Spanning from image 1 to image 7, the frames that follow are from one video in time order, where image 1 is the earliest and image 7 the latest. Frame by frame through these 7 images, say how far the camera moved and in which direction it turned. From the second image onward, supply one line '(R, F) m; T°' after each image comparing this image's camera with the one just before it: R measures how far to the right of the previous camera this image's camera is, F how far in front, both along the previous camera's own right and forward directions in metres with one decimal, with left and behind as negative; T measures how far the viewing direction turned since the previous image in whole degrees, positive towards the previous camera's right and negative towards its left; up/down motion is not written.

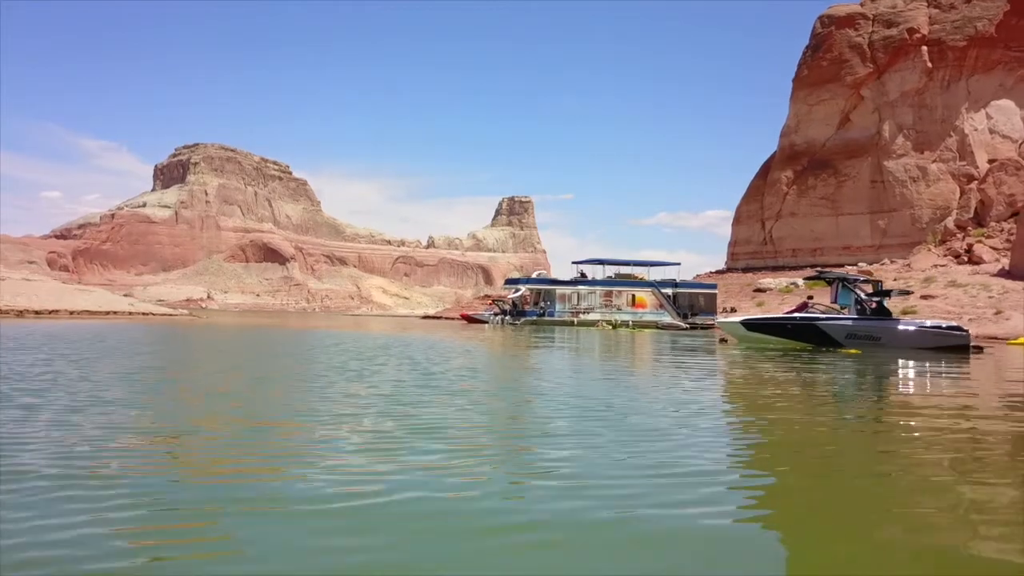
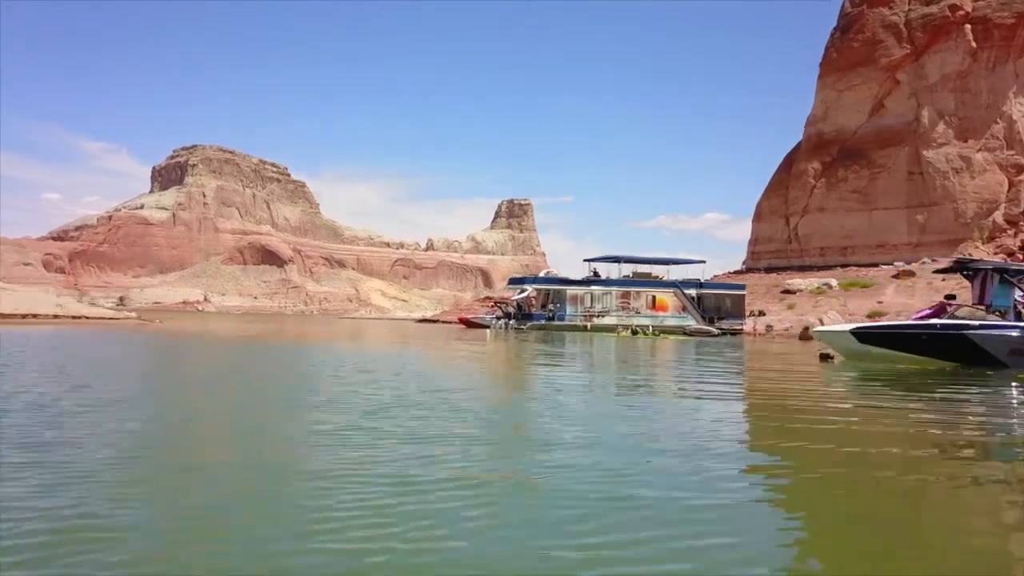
(-0.3, +4.3) m; 0°
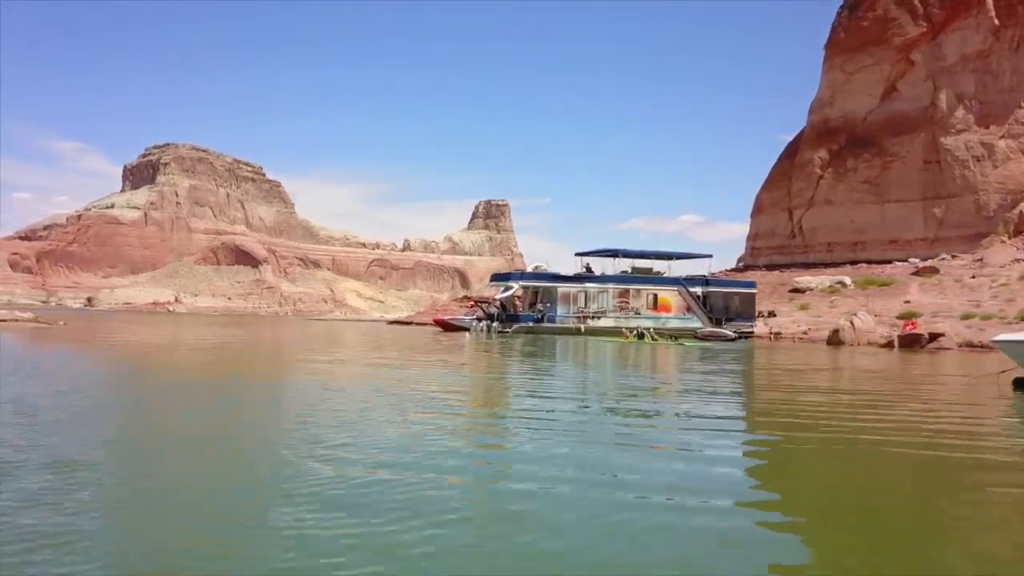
(-0.2, +4.3) m; +2°
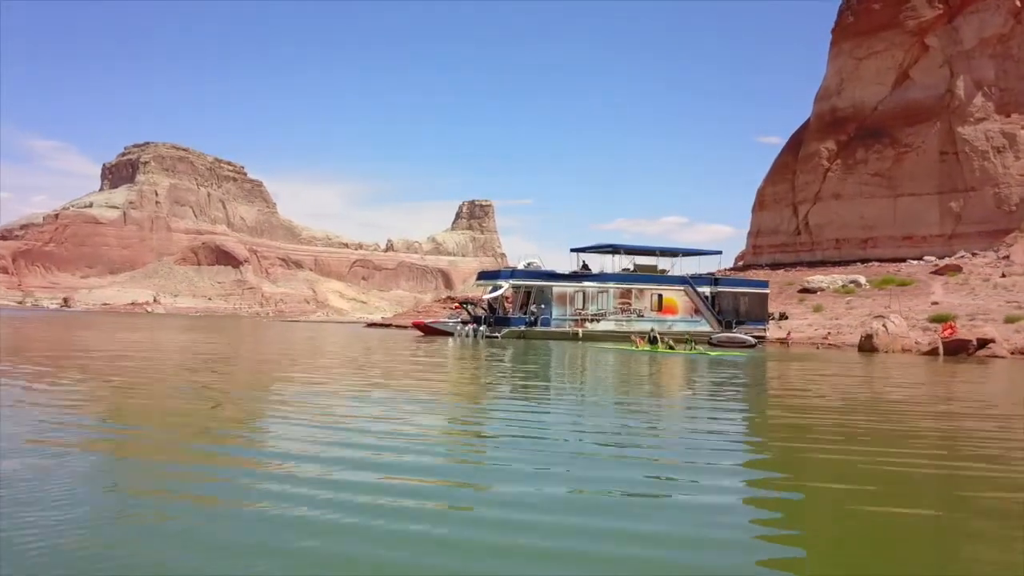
(-0.2, +3.2) m; +1°
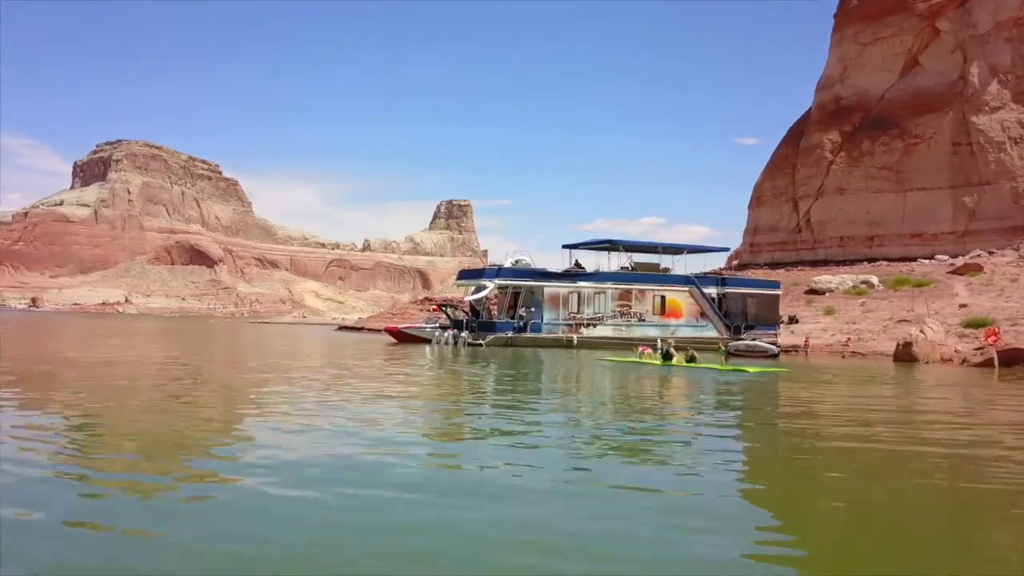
(-0.2, +3.1) m; +2°
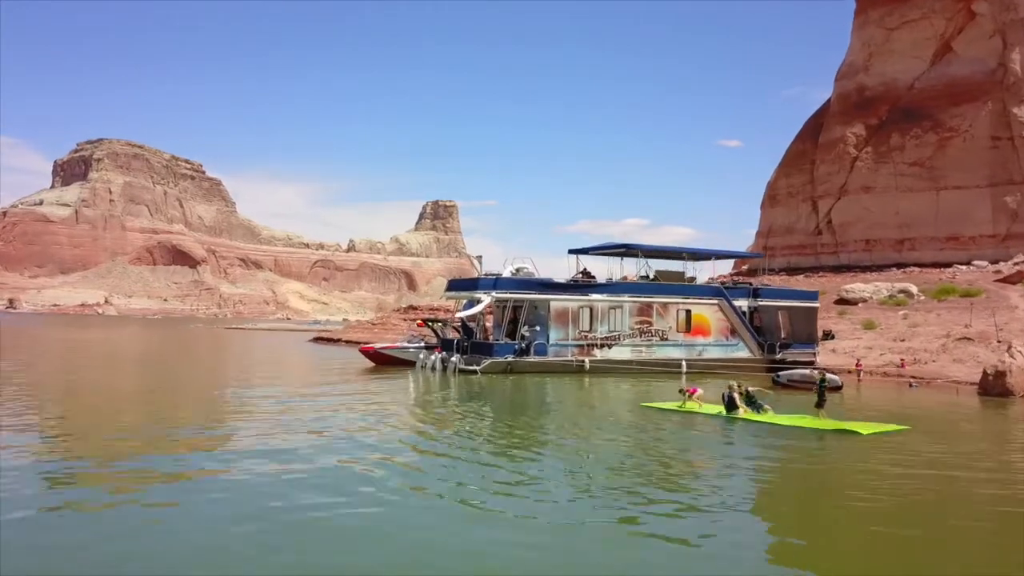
(-0.3, +3.8) m; +1°
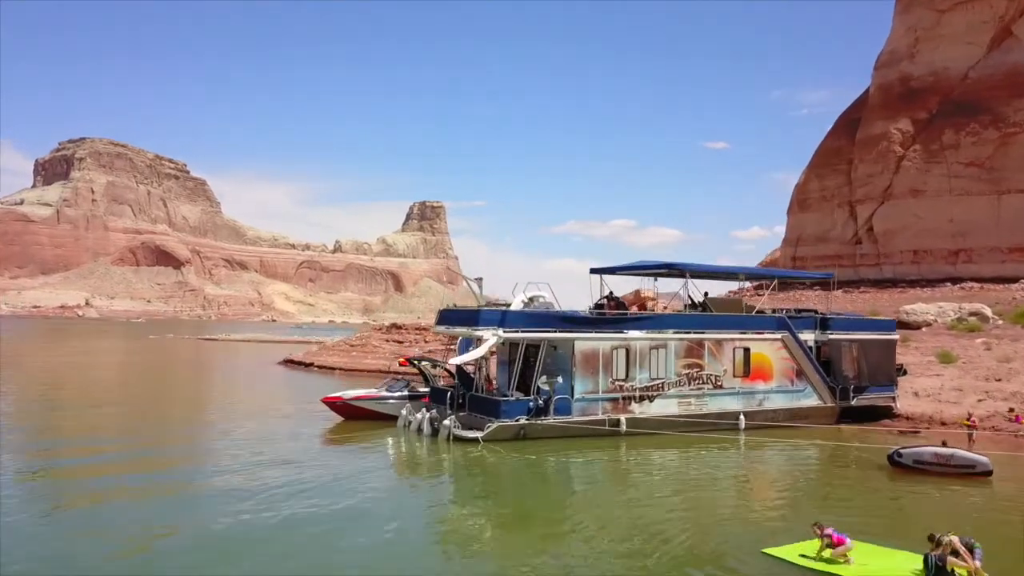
(-0.4, +4.7) m; +1°
